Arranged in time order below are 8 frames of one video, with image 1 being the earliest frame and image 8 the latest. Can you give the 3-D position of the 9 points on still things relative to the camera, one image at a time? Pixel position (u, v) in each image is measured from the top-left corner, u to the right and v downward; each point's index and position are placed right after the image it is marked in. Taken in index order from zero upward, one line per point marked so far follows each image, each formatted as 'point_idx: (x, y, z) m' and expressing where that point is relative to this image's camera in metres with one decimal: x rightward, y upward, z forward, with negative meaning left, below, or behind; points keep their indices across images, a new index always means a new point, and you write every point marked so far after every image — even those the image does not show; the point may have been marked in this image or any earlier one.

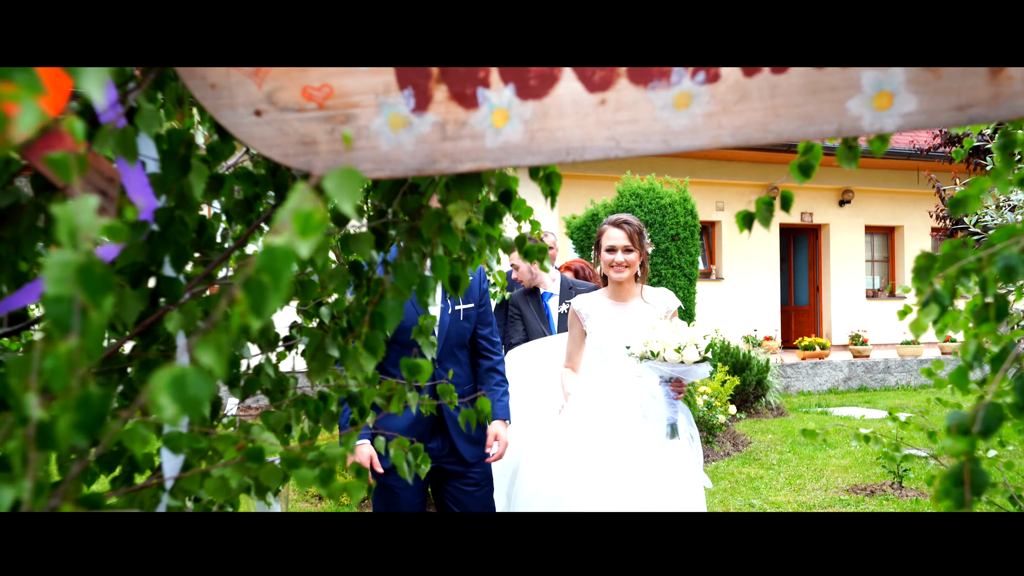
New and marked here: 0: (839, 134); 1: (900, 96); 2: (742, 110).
0: (+0.8, +0.4, +1.3) m
1: (+0.9, +0.5, +1.3) m
2: (+0.5, +0.4, +1.3) m
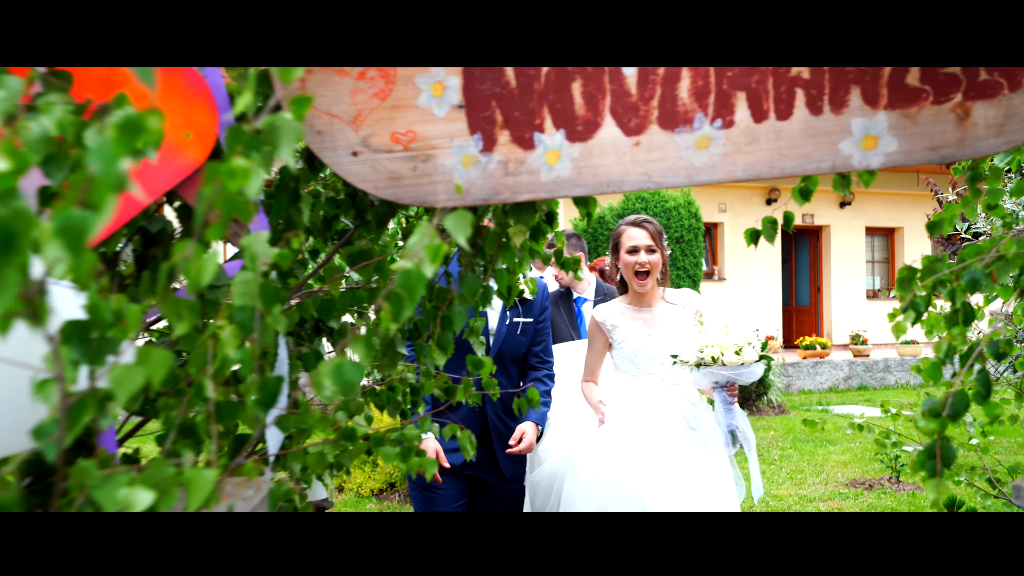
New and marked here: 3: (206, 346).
0: (+0.9, +0.3, +1.6) m
1: (+1.1, +0.4, +1.6) m
2: (+0.7, +0.4, +1.6) m
3: (-0.6, -0.1, +1.0) m
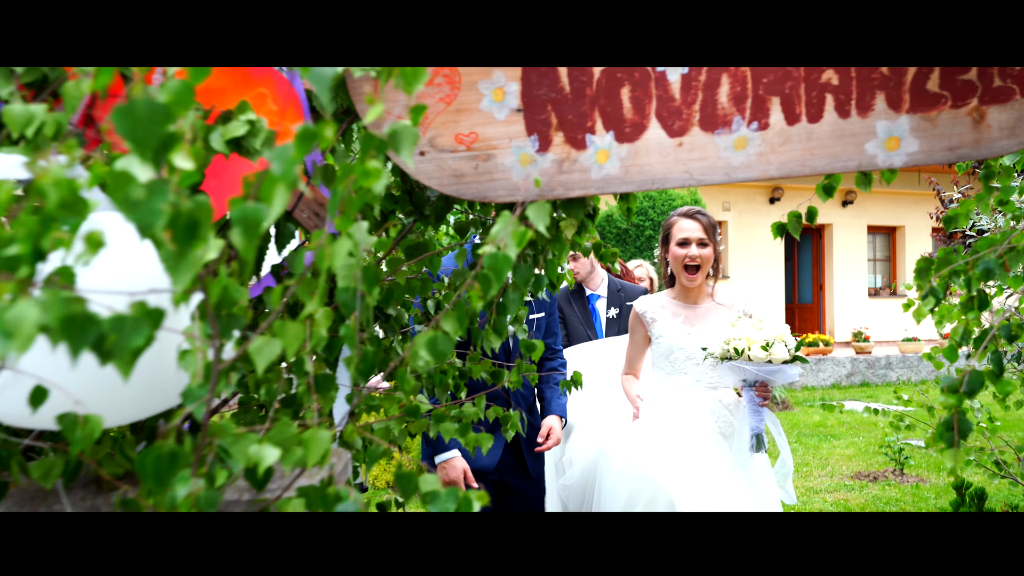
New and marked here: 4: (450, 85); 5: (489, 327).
0: (+1.1, +0.4, +1.8) m
1: (+1.2, +0.5, +1.7) m
2: (+0.9, +0.4, +1.7) m
3: (-0.5, -0.1, +1.2) m
4: (-0.2, +0.6, +1.7) m
5: (-0.1, -0.1, +1.9) m
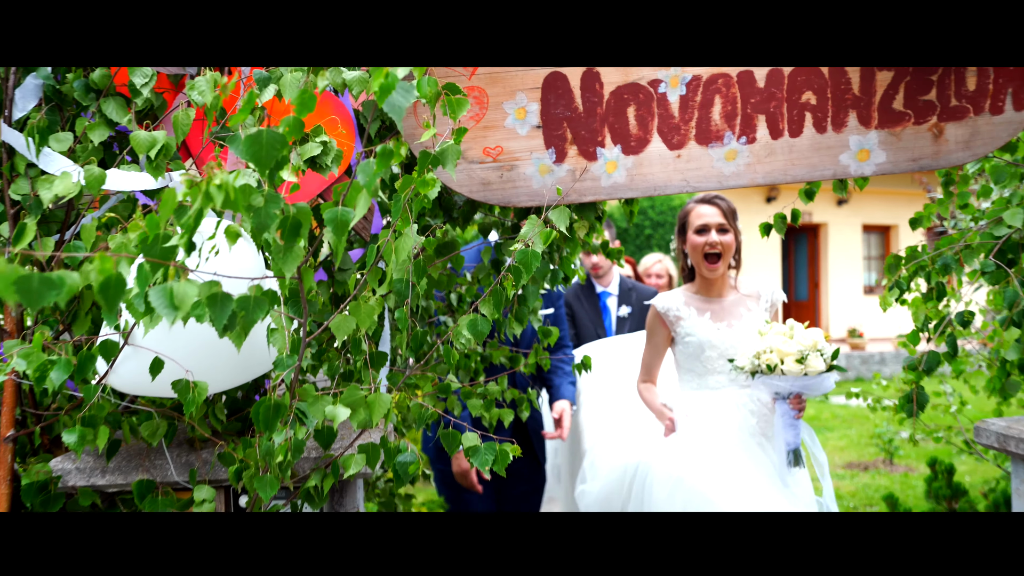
0: (+1.2, +0.4, +2.0) m
1: (+1.3, +0.5, +2.0) m
2: (+0.9, +0.5, +2.0) m
3: (-0.4, -0.1, +1.4) m
4: (-0.1, +0.6, +2.0) m
5: (0.0, -0.1, +2.2) m
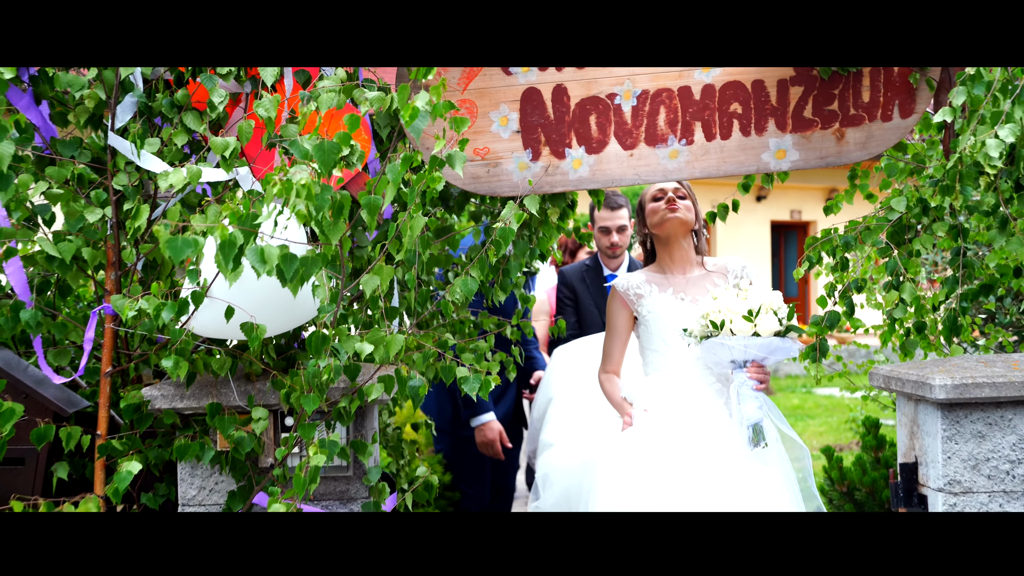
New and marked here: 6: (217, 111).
0: (+1.1, +0.5, +2.5) m
1: (+1.2, +0.6, +2.5) m
2: (+0.9, +0.6, +2.5) m
3: (-0.5, +0.1, +1.9) m
4: (-0.2, +0.8, +2.5) m
5: (-0.1, 0.0, +2.6) m
6: (-1.0, +0.6, +2.0) m
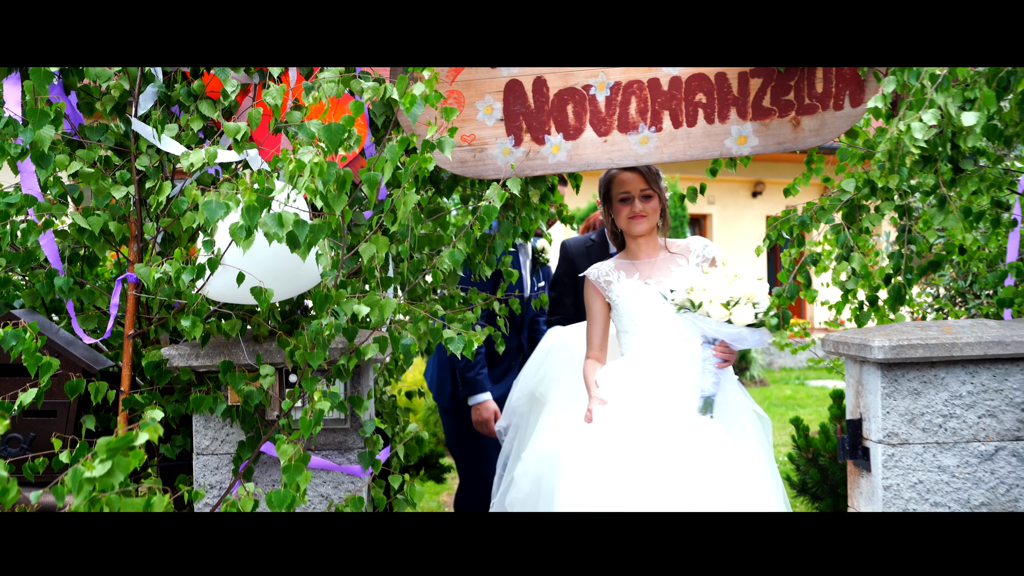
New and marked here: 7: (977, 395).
0: (+1.0, +0.6, +2.7) m
1: (+1.2, +0.7, +2.7) m
2: (+0.8, +0.7, +2.7) m
3: (-0.5, +0.2, +2.2) m
4: (-0.3, +0.9, +2.7) m
5: (-0.1, +0.1, +2.9) m
6: (-1.1, +0.7, +2.2) m
7: (+2.0, -0.5, +2.4) m
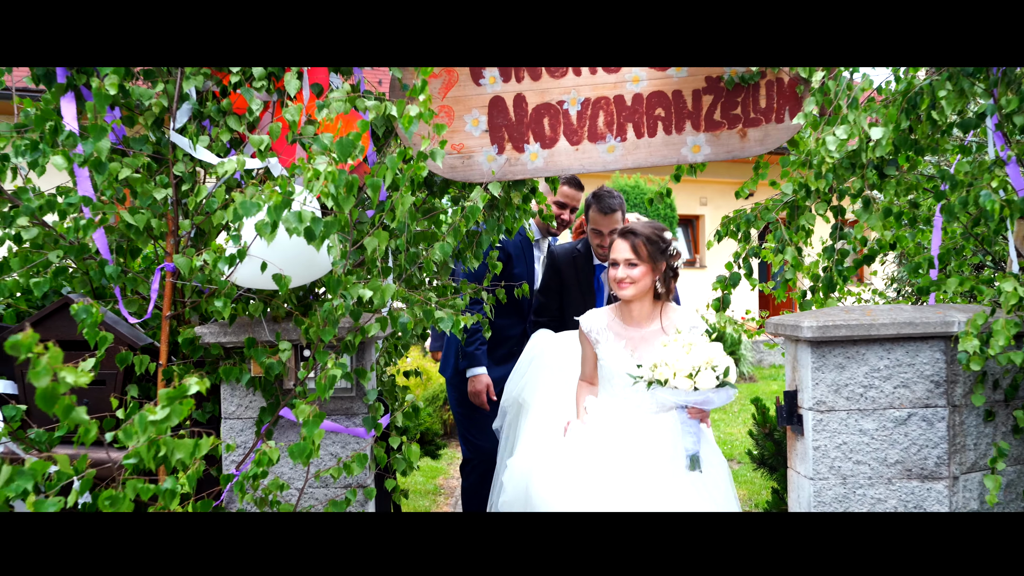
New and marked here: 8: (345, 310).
0: (+0.9, +0.7, +3.2) m
1: (+1.1, +0.8, +3.1) m
2: (+0.7, +0.8, +3.1) m
3: (-0.6, +0.2, +2.6) m
4: (-0.4, +0.9, +3.1) m
5: (-0.2, +0.2, +3.3) m
6: (-1.2, +0.8, +2.6) m
7: (+1.9, -0.4, +2.9) m
8: (-0.7, -0.1, +2.5) m
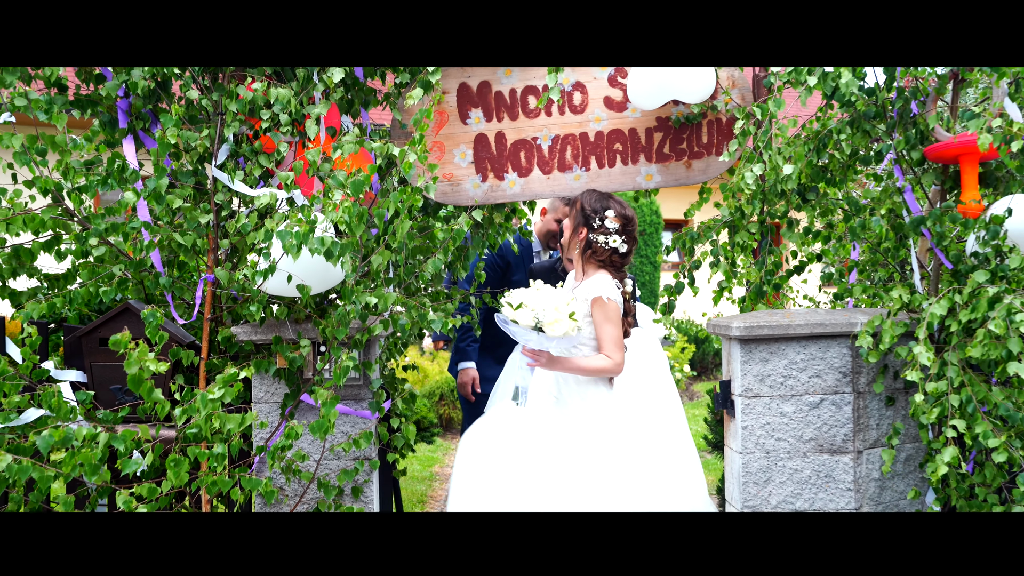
0: (+0.8, +0.7, +3.7) m
1: (+0.9, +0.7, +3.7) m
2: (+0.6, +0.7, +3.7) m
3: (-0.7, +0.2, +3.1) m
4: (-0.5, +0.9, +3.7) m
5: (-0.4, +0.1, +3.9) m
6: (-1.3, +0.8, +3.2) m
7: (+1.8, -0.4, +3.4) m
8: (-0.9, -0.1, +3.1) m
